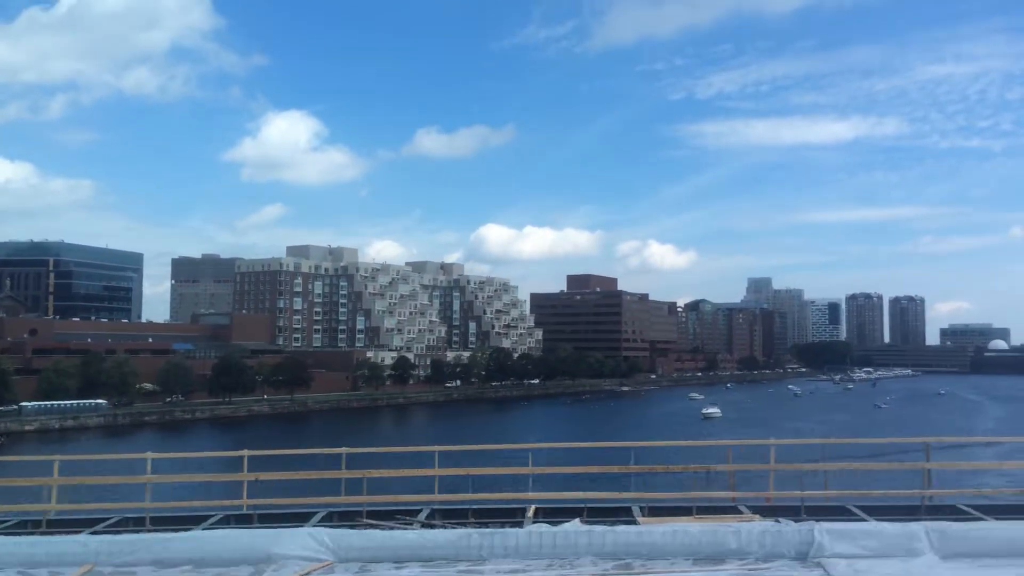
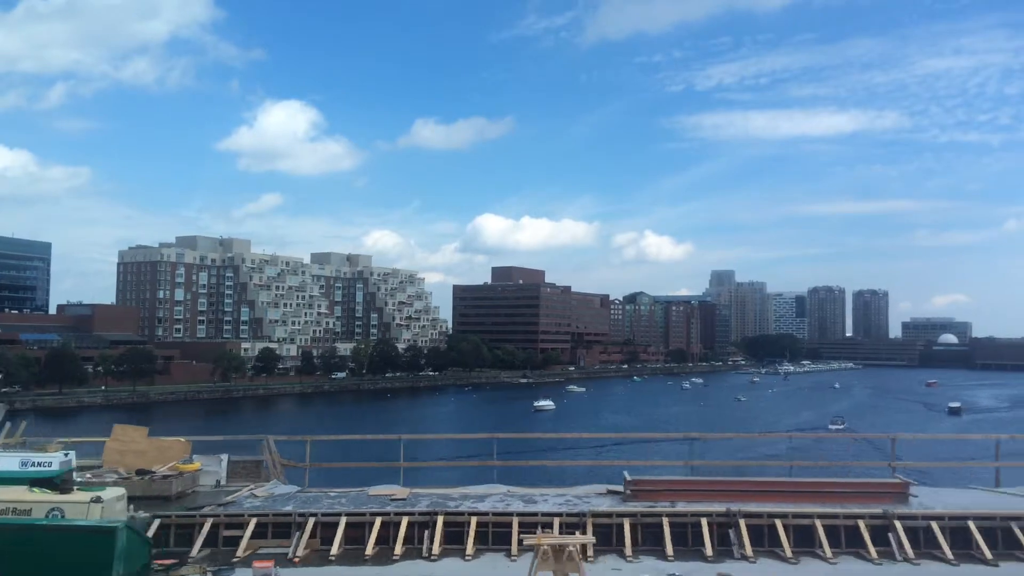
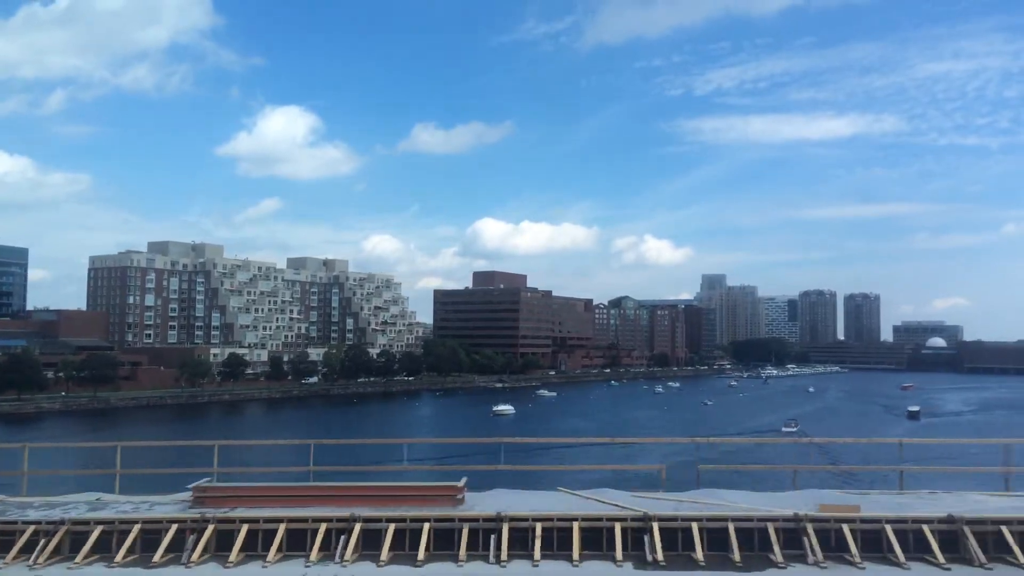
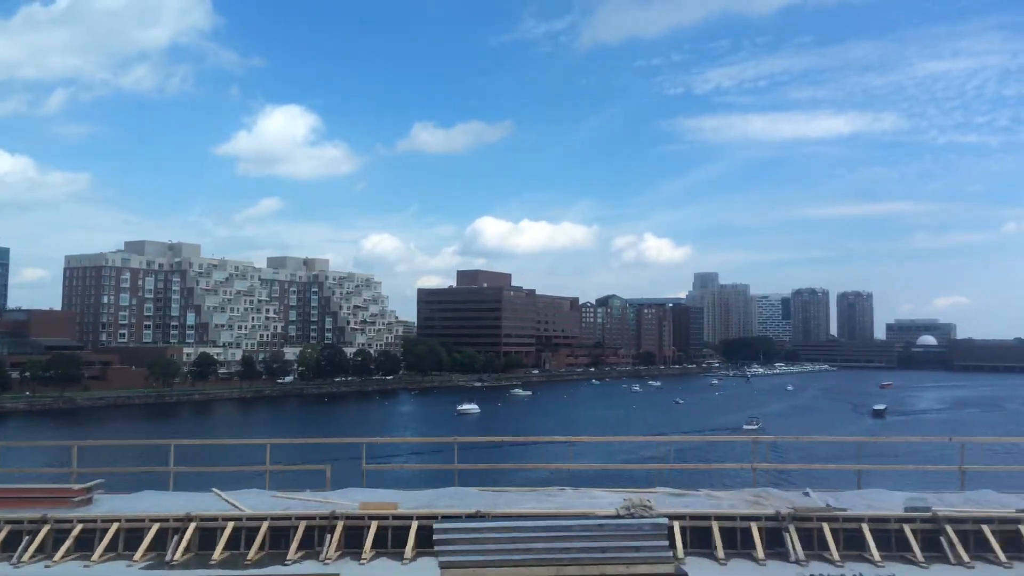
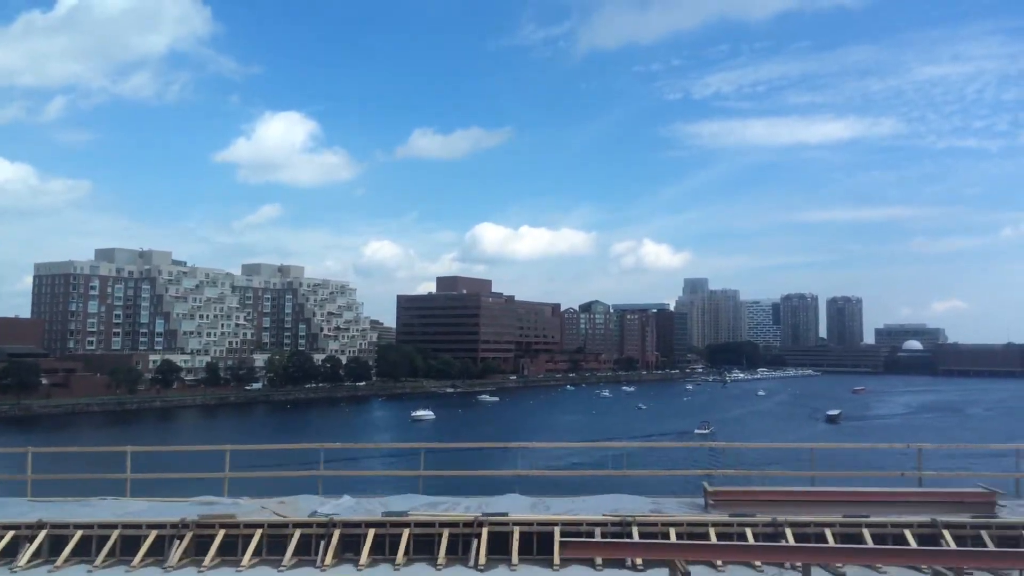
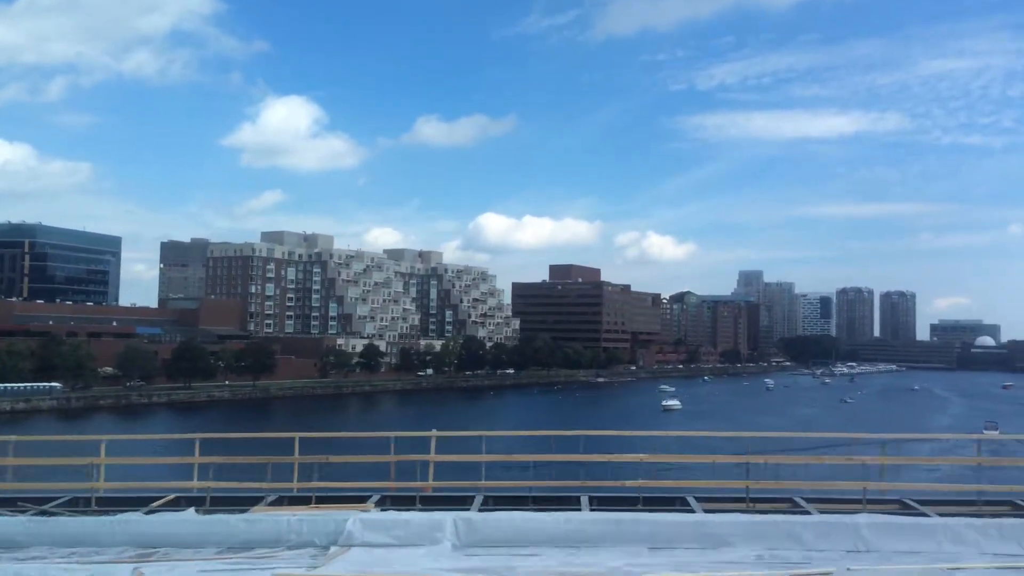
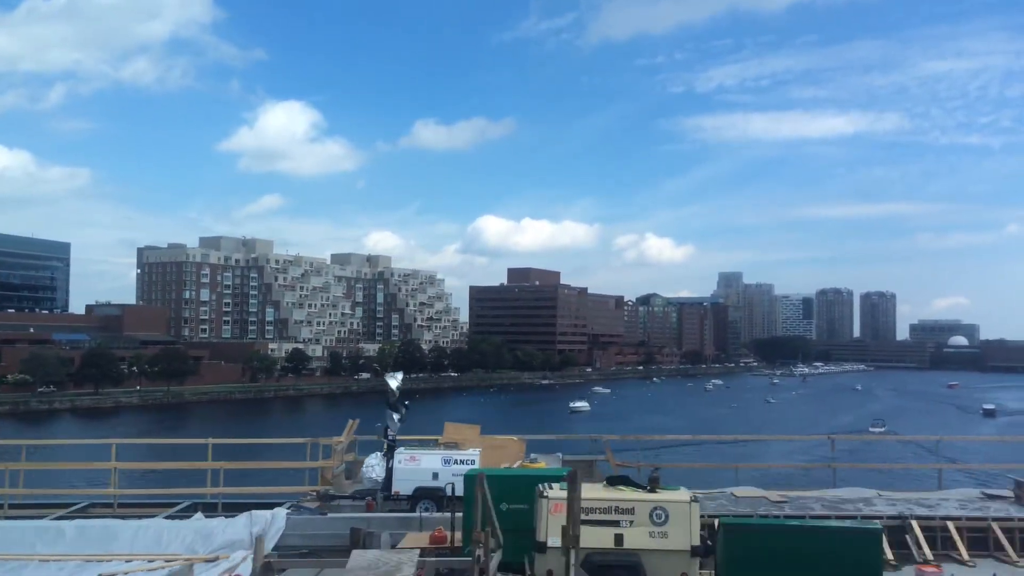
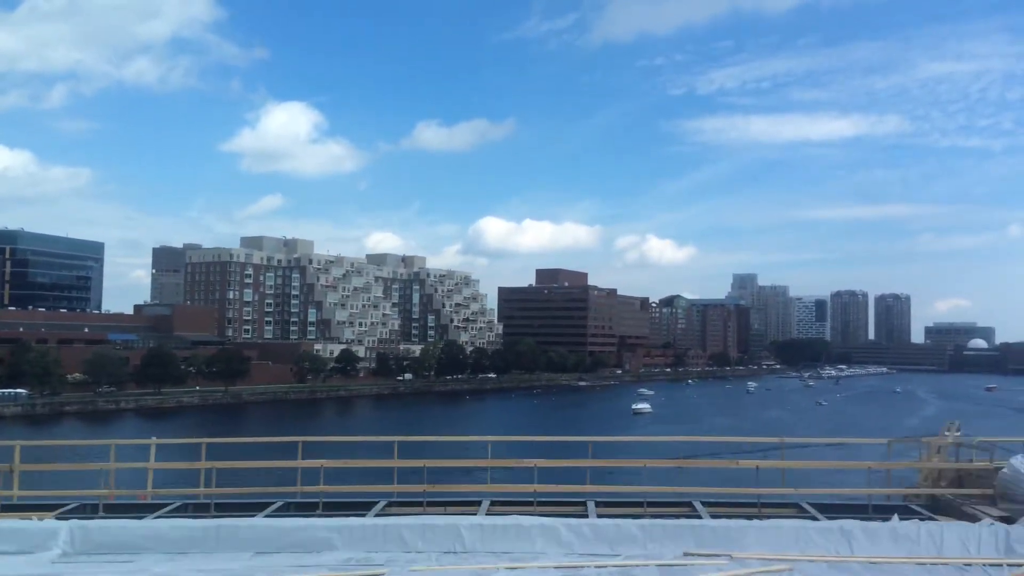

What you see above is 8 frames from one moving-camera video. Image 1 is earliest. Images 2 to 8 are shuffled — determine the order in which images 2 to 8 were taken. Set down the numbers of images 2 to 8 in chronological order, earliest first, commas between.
6, 8, 7, 2, 3, 4, 5
